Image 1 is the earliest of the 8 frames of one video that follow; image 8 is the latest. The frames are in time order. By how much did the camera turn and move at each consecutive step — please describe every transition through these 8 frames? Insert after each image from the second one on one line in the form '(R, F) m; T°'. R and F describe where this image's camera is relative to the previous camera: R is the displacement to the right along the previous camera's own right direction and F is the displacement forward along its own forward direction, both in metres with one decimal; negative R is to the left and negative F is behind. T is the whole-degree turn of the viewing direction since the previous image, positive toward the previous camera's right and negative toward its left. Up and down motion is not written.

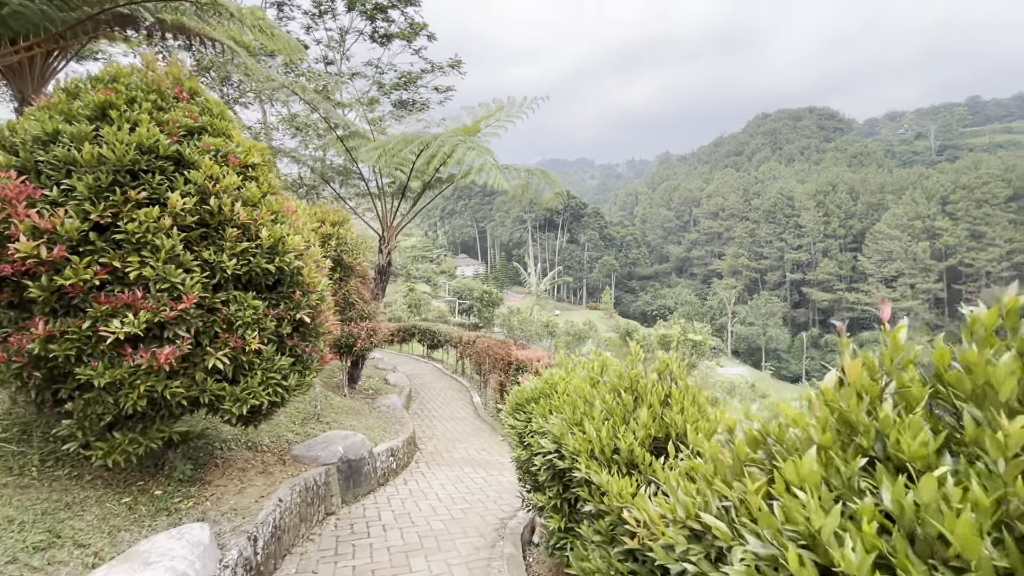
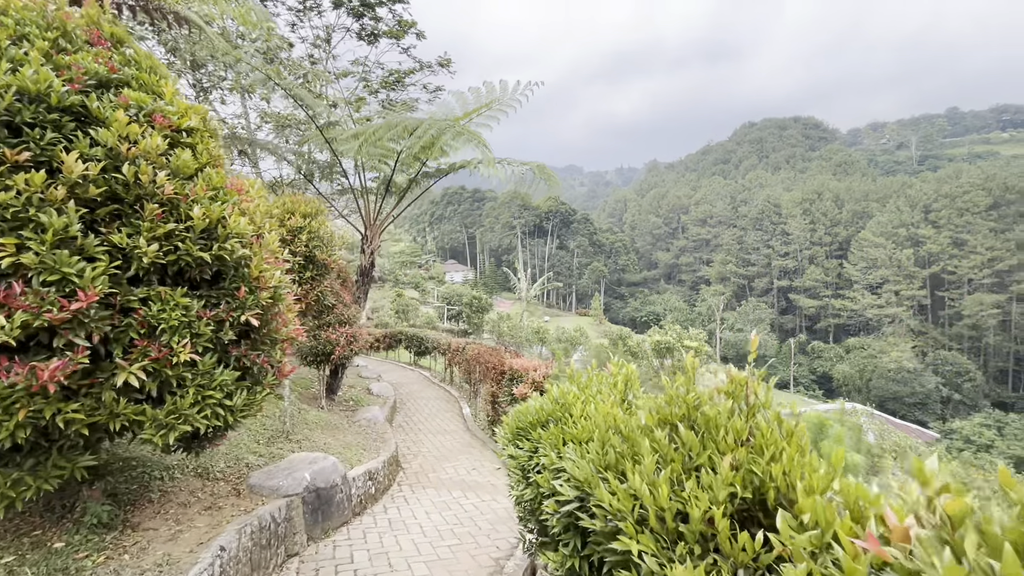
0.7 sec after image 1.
(0.0, +0.5) m; +1°
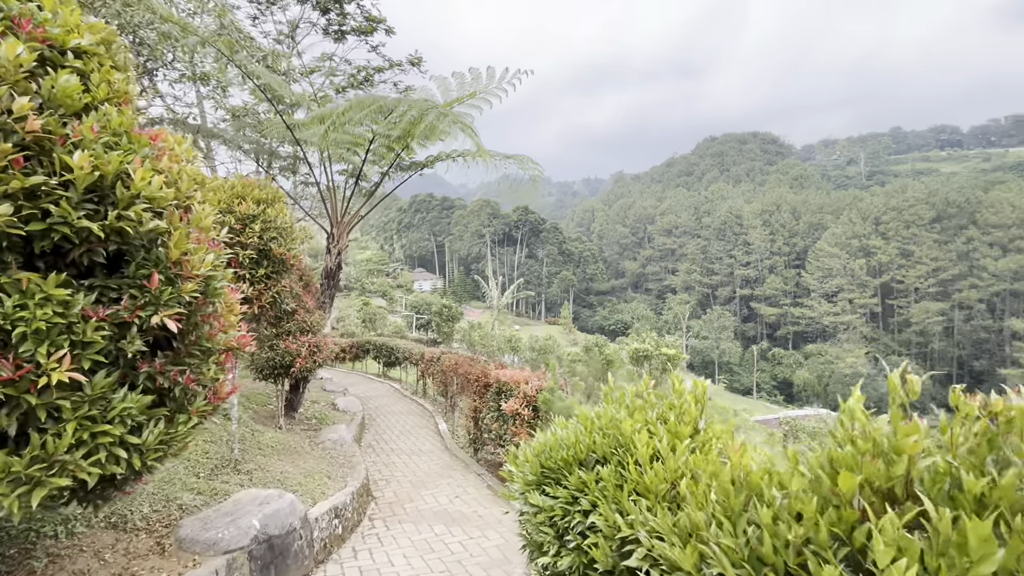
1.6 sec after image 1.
(-0.2, +0.5) m; +4°
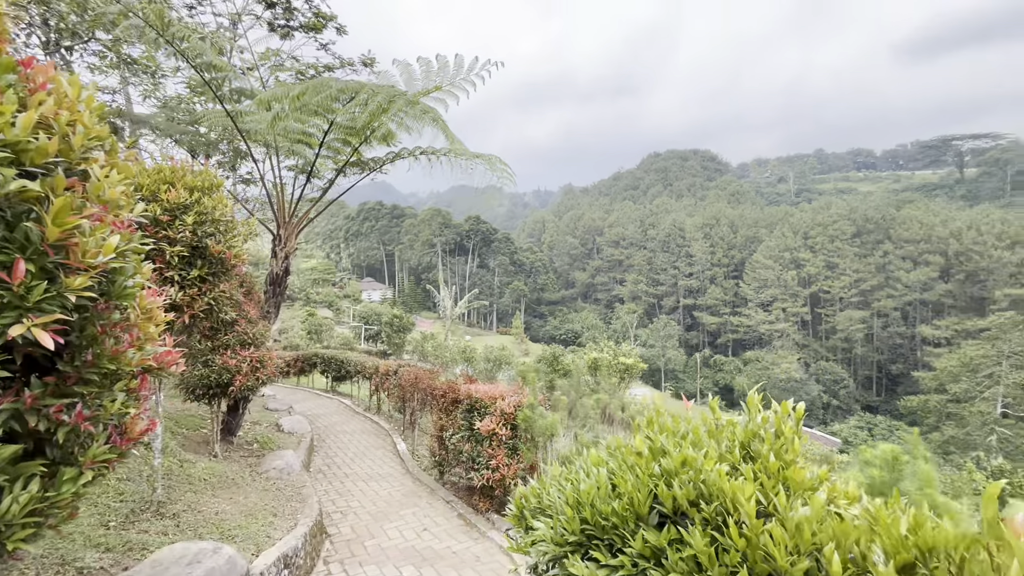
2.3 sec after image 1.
(-0.2, +0.4) m; +6°
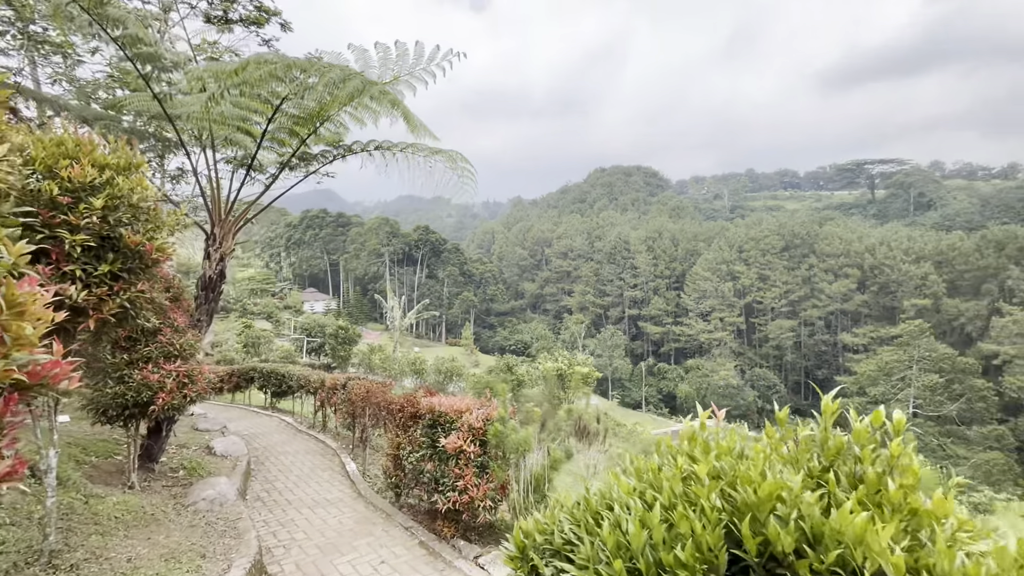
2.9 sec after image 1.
(-0.1, +0.3) m; +6°
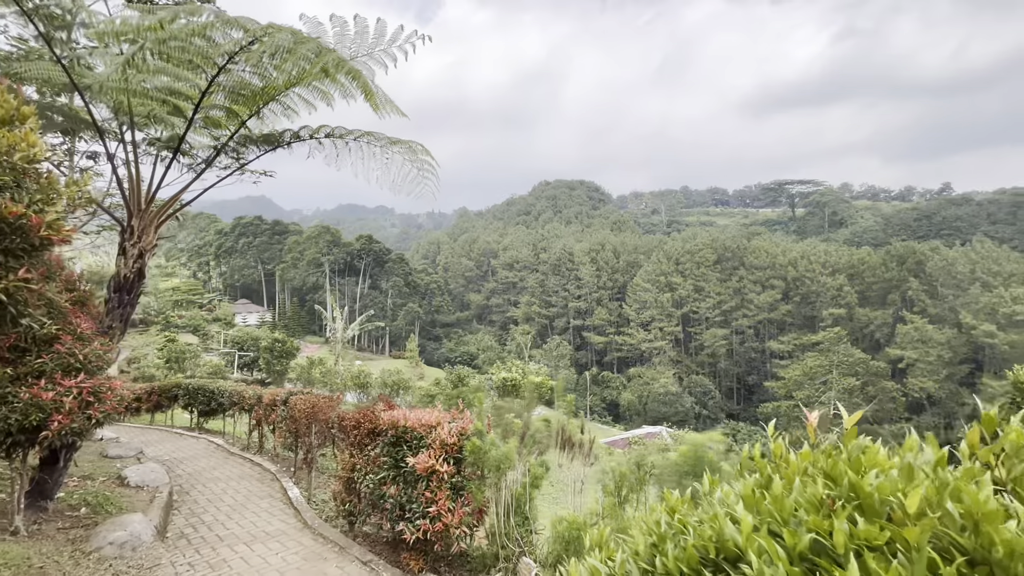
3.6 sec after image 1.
(-0.2, +0.3) m; +7°
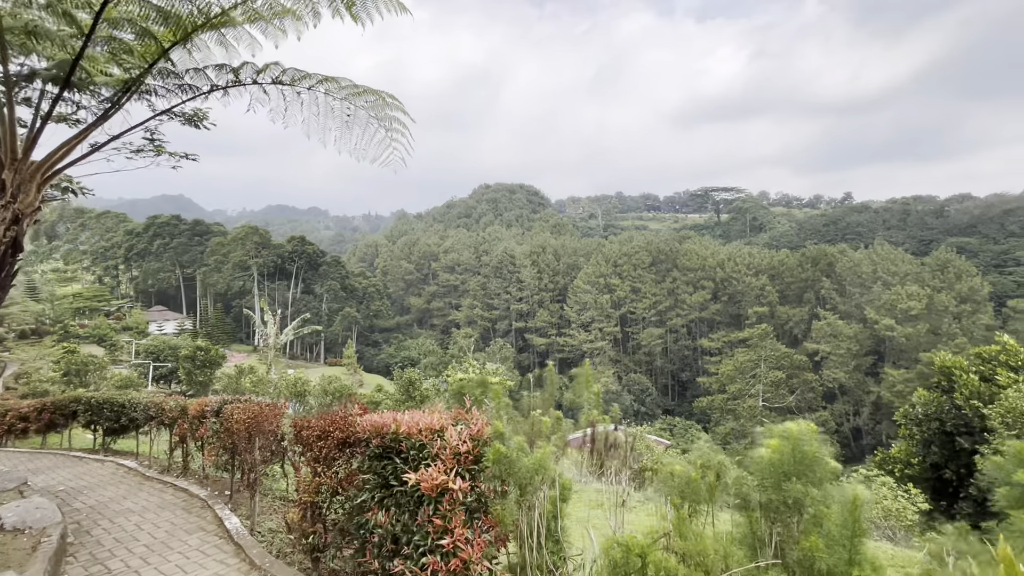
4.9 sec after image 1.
(-0.4, +0.7) m; +7°
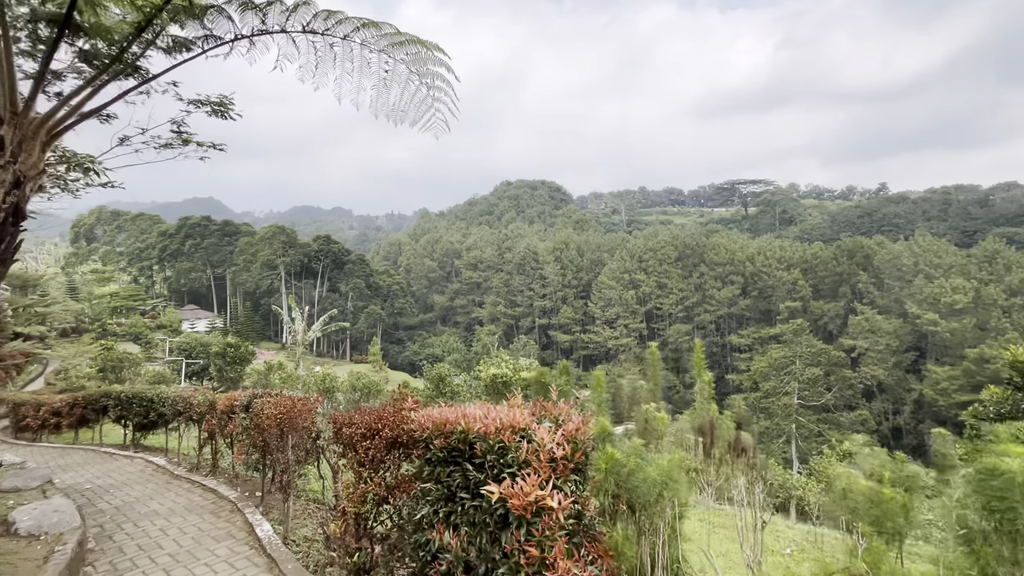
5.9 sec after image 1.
(-0.3, +0.5) m; -3°
